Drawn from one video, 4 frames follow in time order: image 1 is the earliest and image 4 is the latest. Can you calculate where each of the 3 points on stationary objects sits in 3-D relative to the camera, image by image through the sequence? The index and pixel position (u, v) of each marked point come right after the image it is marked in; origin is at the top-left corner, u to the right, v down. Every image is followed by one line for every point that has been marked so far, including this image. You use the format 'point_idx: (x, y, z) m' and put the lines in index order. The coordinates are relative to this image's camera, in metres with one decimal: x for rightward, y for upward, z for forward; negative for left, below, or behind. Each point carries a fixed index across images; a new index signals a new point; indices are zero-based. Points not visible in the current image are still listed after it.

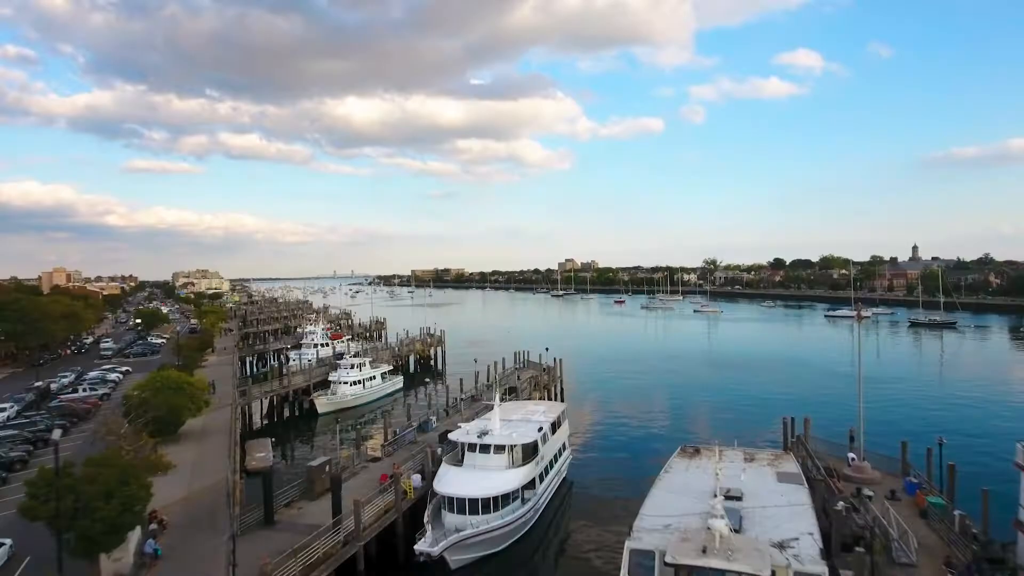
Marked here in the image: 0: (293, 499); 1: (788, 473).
0: (-7.2, -6.9, +19.9) m
1: (+8.2, -5.5, +18.1) m
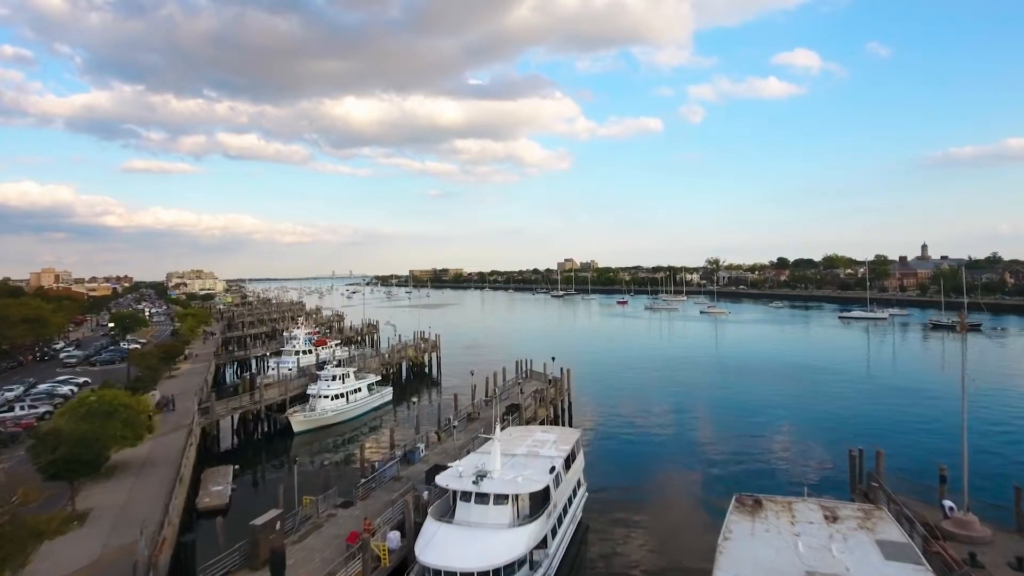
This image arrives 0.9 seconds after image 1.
0: (-7.0, -7.0, +15.2) m
1: (+8.4, -5.6, +13.4) m
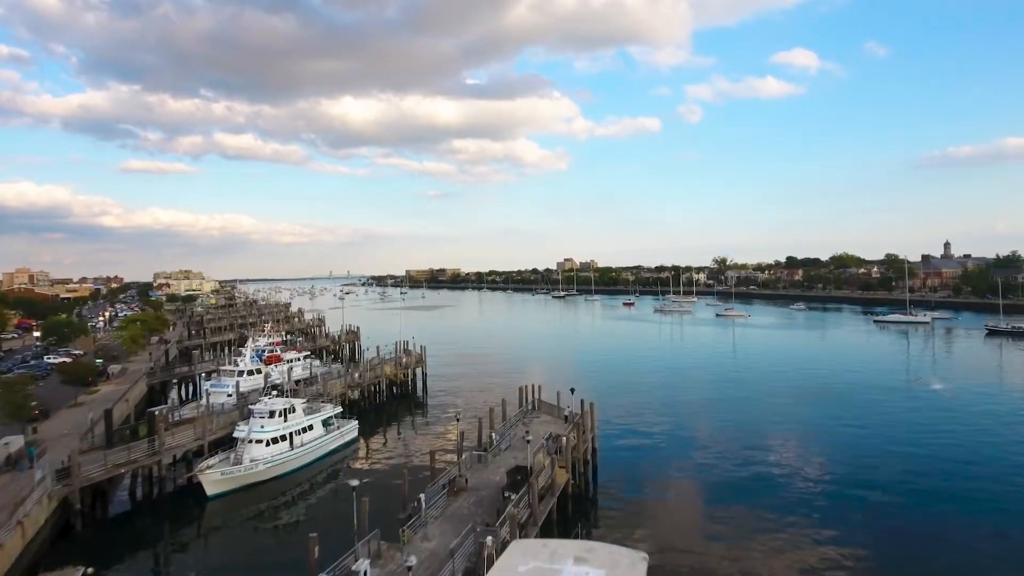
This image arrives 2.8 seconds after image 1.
0: (-6.8, -7.2, +4.9) m
1: (+8.6, -5.8, +3.2) m
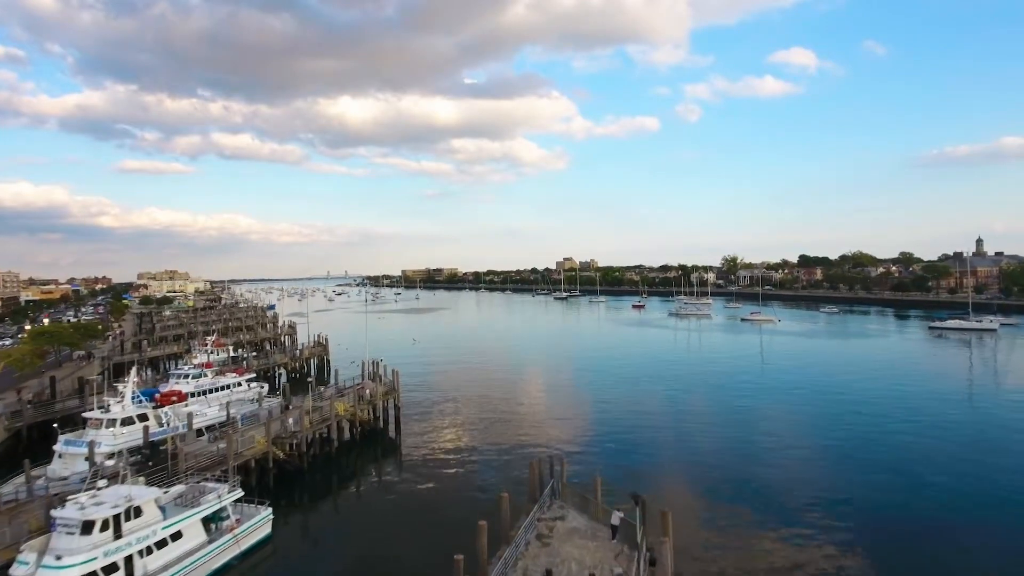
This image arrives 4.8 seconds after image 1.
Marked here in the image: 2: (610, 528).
0: (-6.6, -7.5, -7.6) m
1: (+8.8, -6.0, -9.3) m
2: (+2.7, -6.4, +16.5) m
